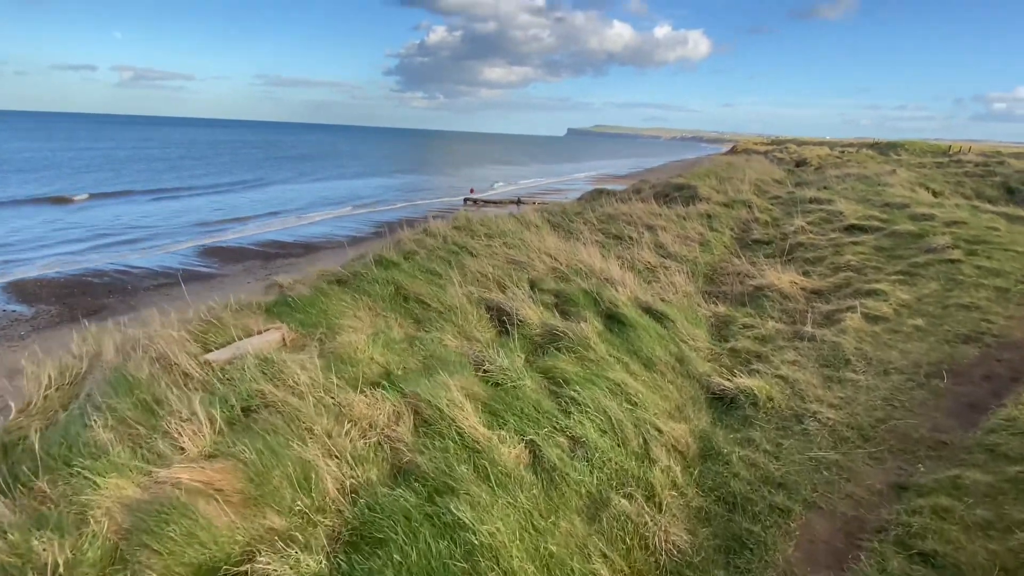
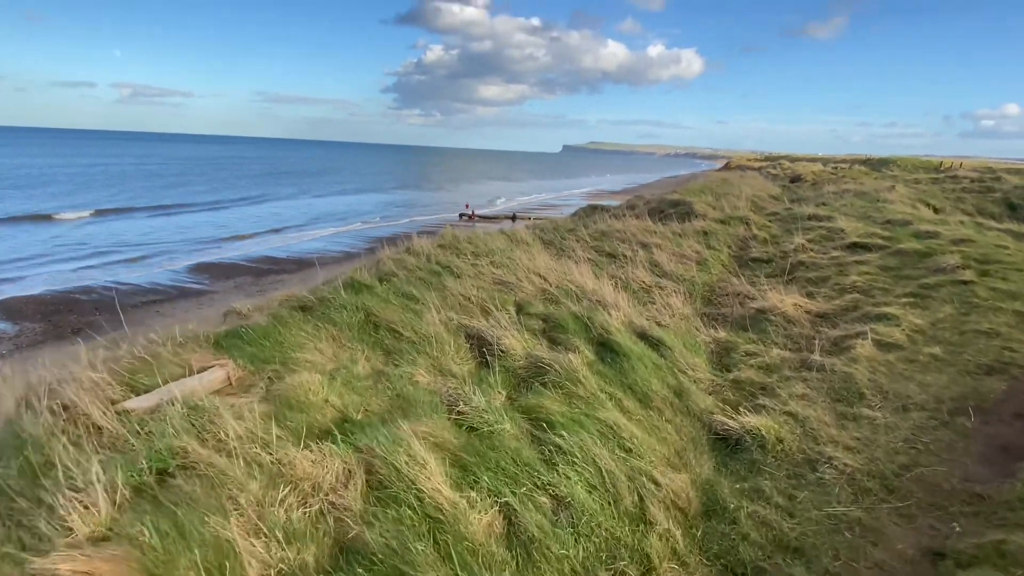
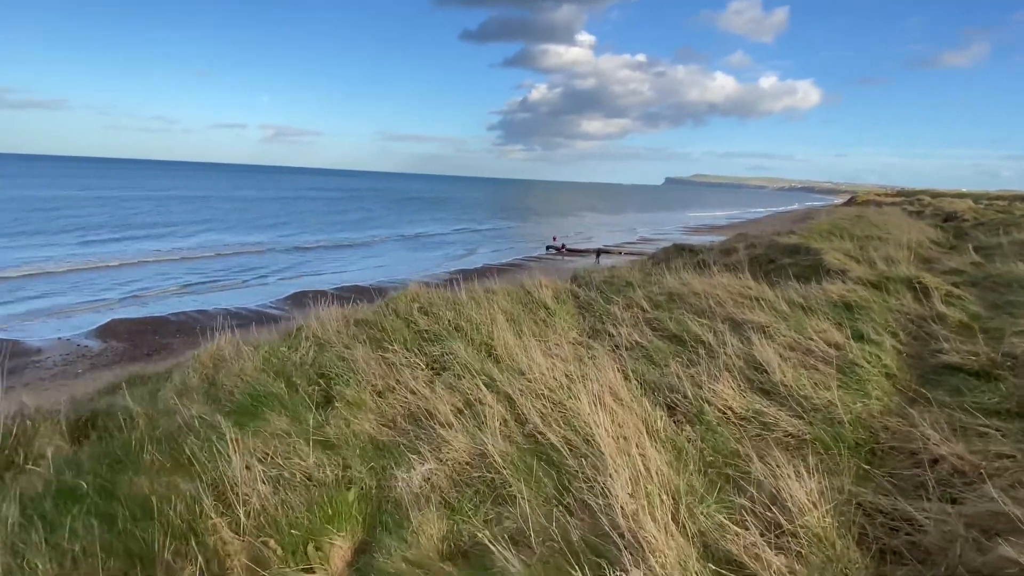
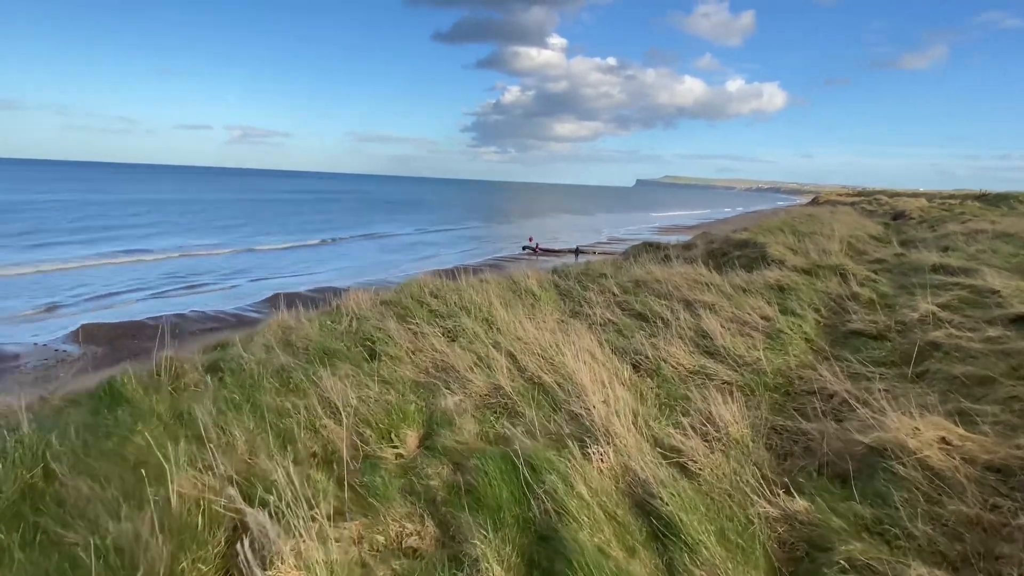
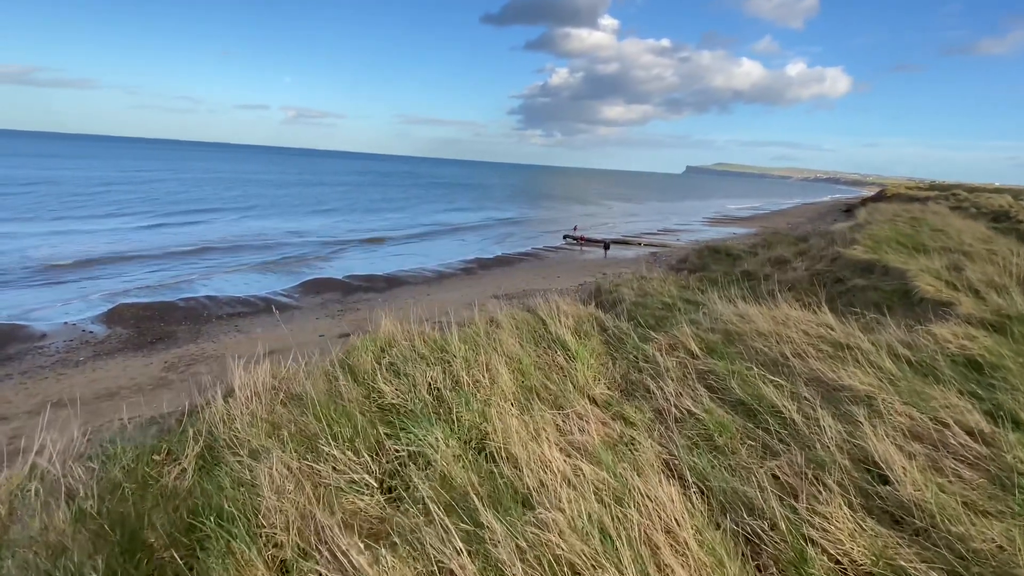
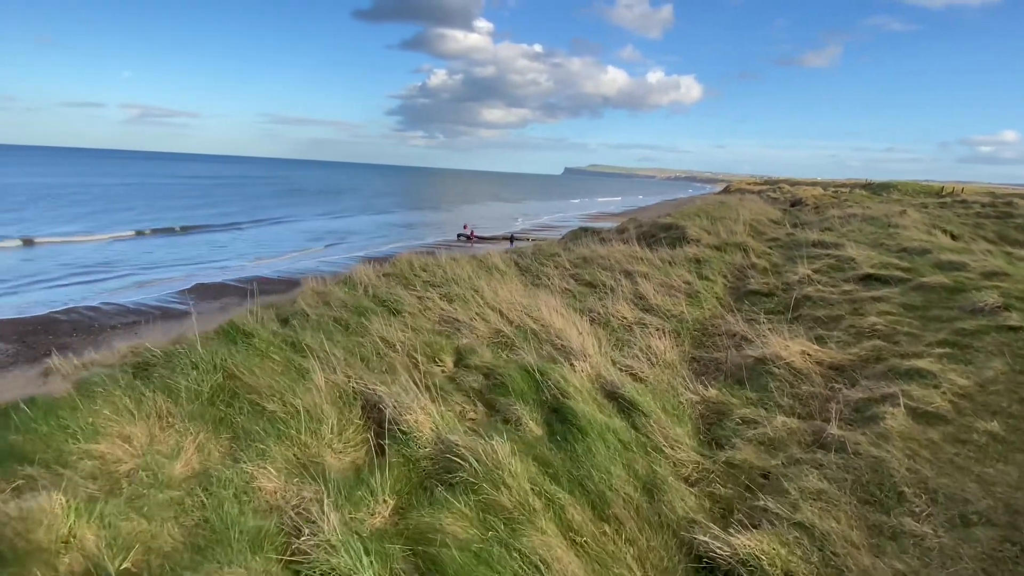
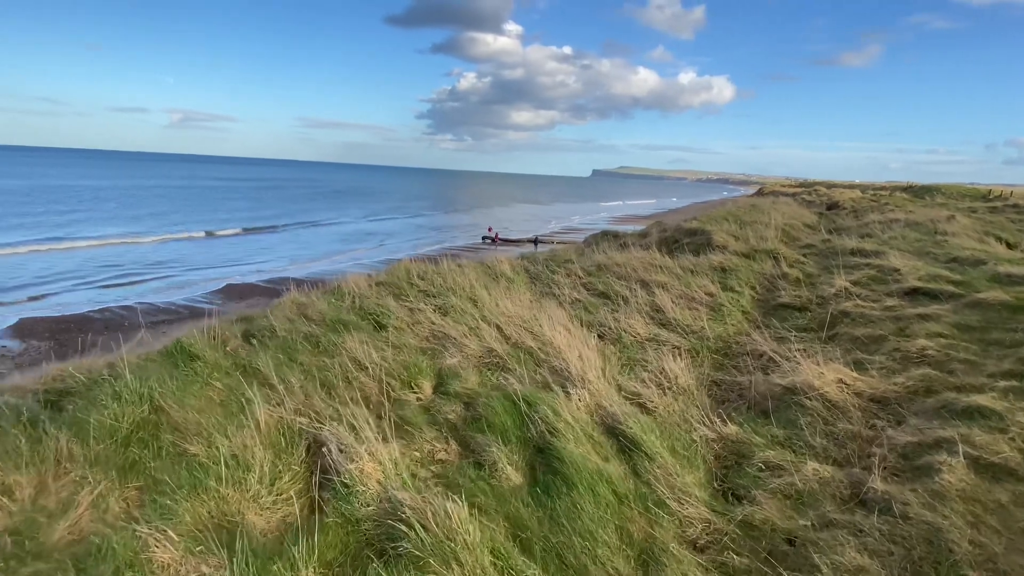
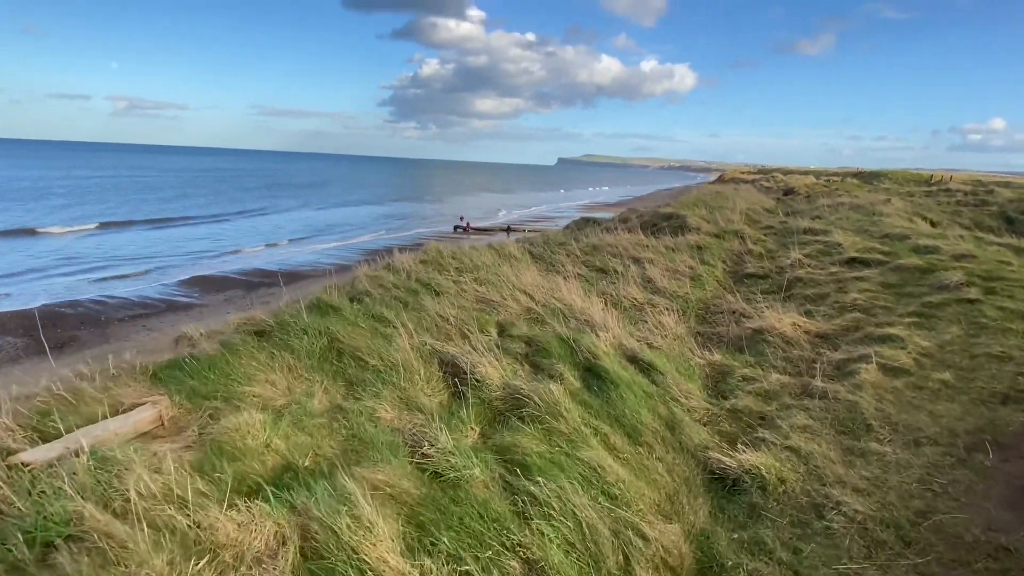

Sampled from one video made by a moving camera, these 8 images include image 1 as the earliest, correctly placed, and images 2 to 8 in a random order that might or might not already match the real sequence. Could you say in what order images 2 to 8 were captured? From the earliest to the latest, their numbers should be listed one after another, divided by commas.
2, 8, 6, 7, 4, 3, 5
